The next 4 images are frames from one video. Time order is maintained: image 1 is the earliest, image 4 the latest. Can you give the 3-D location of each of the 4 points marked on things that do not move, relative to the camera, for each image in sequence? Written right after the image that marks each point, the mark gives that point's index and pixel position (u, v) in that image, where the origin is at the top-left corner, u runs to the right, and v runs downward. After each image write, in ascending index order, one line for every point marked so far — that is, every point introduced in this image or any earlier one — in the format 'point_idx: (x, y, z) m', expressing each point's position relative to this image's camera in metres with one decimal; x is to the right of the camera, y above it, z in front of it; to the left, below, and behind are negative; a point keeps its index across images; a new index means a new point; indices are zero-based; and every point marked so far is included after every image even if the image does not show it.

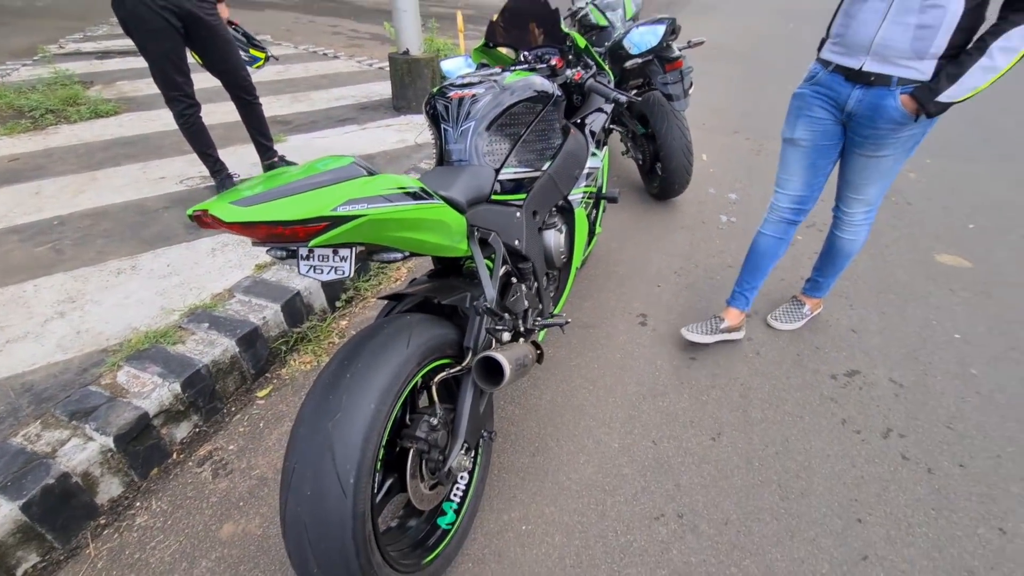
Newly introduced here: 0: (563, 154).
0: (+0.2, +0.6, +2.0) m
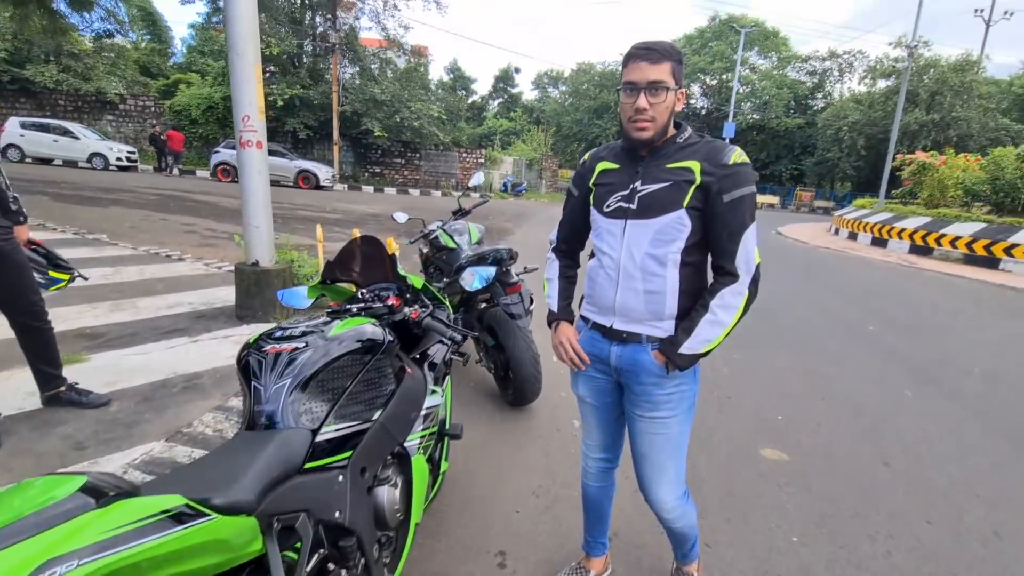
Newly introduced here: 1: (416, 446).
0: (-0.5, -0.4, +1.9) m
1: (-0.4, -0.6, +2.0) m
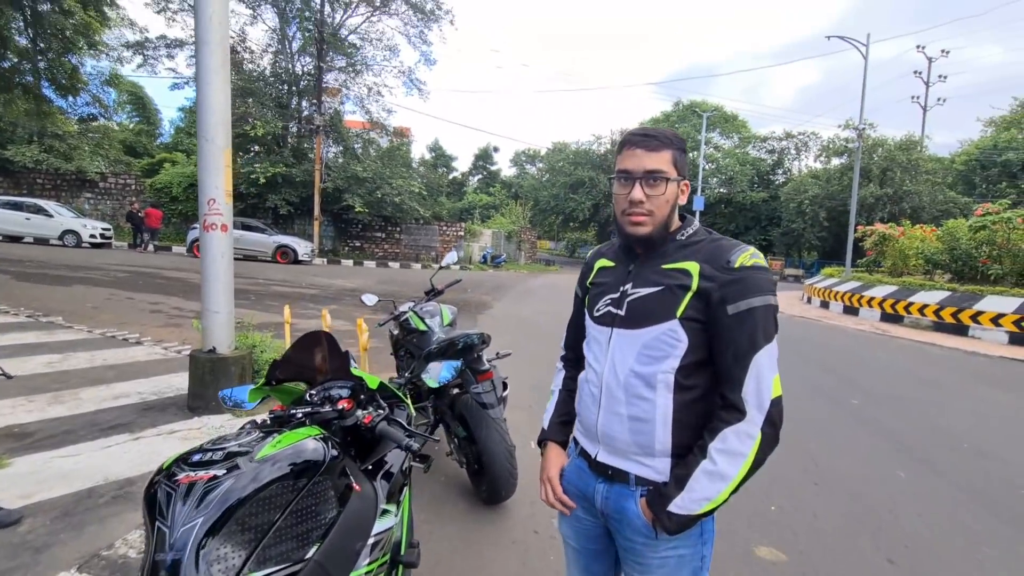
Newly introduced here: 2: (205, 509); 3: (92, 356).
0: (-0.6, -0.8, +1.7) m
1: (-0.5, -1.0, +1.7) m
2: (-0.9, -0.6, +1.4) m
3: (-5.2, -0.9, +6.1) m
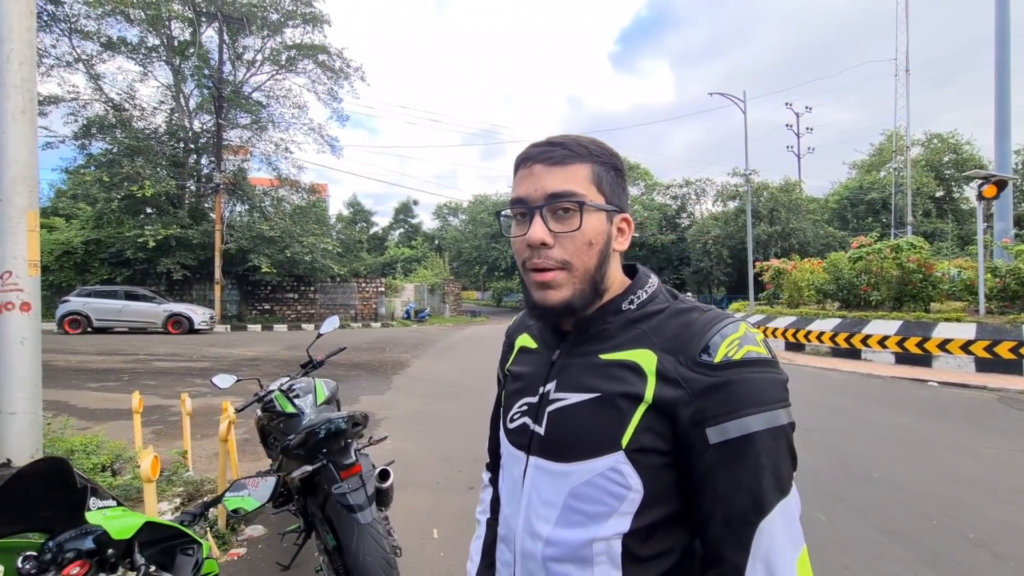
0: (-1.1, -1.1, +1.0) m
1: (-1.0, -1.3, +1.0) m
2: (-1.3, -0.9, +0.7) m
3: (-6.2, -1.8, +4.7) m
